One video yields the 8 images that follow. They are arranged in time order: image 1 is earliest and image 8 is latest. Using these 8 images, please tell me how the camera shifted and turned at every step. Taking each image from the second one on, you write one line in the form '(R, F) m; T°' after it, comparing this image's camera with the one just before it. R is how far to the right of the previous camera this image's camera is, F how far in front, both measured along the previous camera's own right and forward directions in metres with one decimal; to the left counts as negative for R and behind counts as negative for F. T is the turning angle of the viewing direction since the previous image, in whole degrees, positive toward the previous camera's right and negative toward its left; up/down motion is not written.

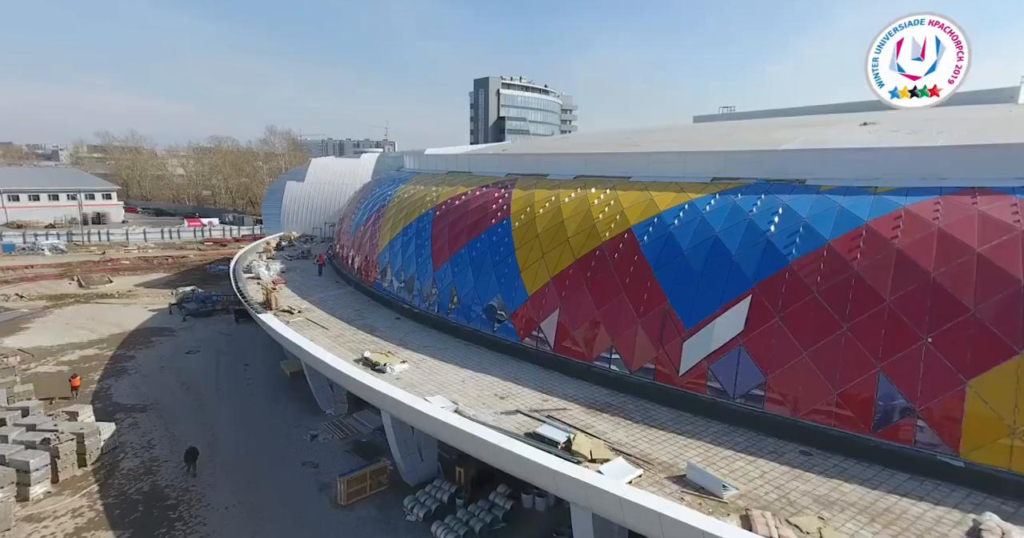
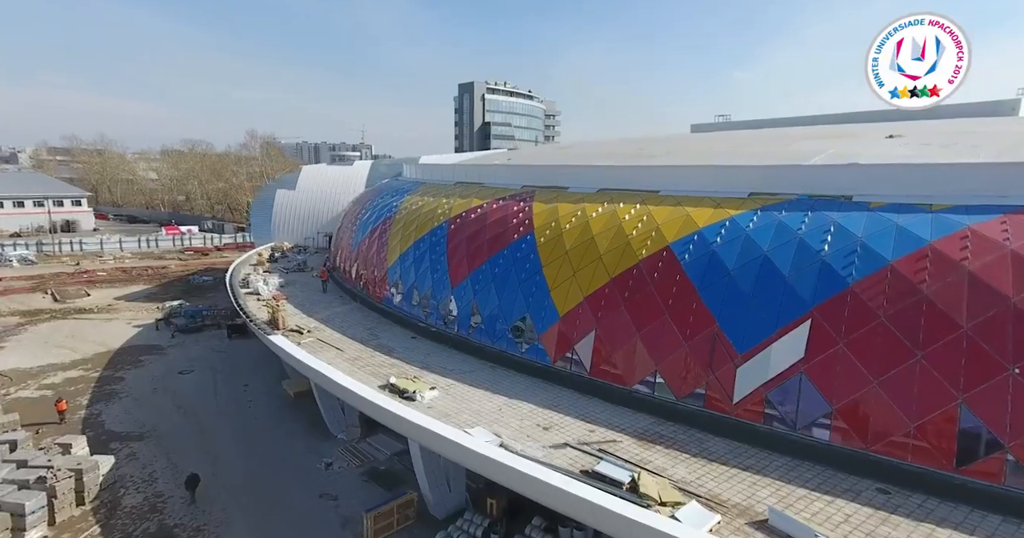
(-1.3, +0.6) m; +2°
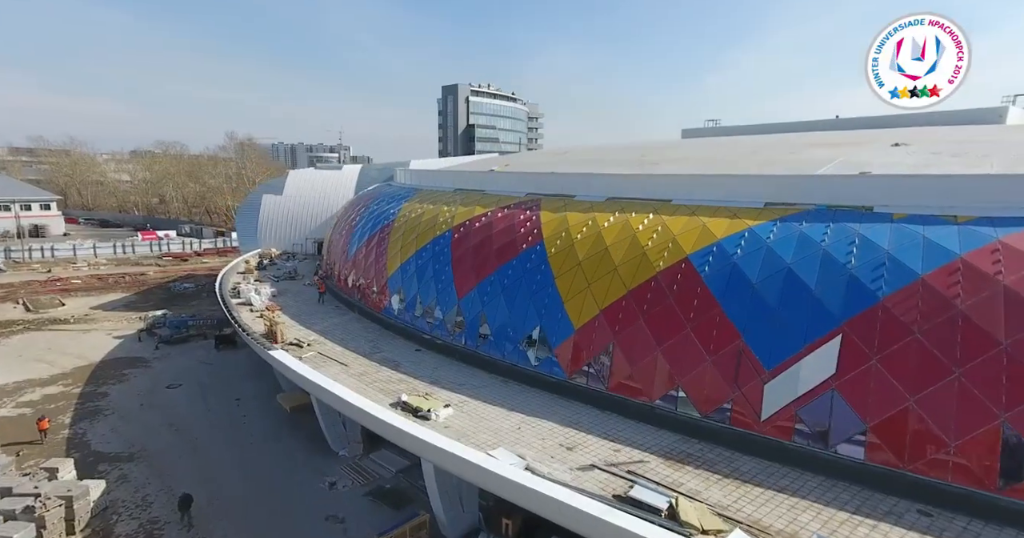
(-0.8, +0.4) m; +2°
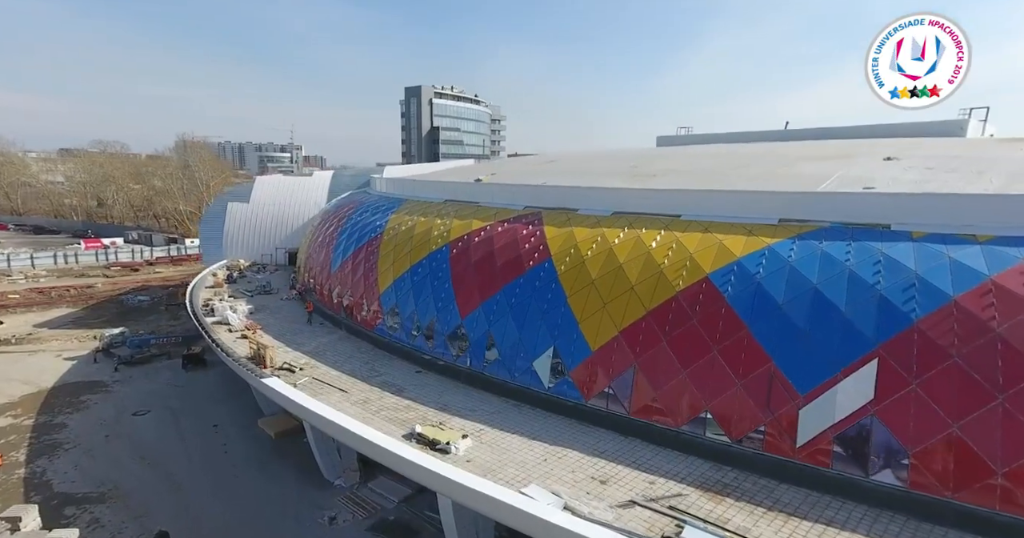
(-1.3, +0.6) m; +4°
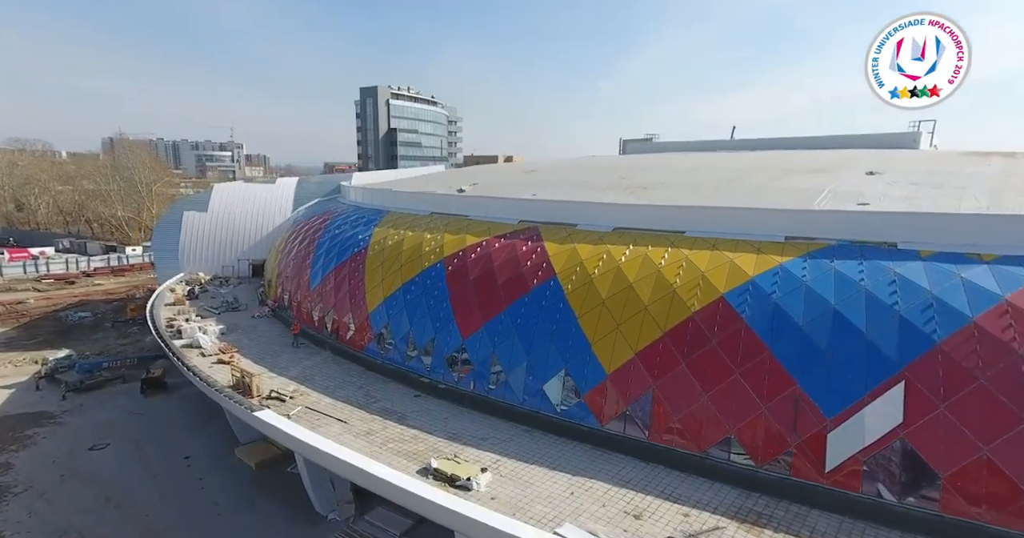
(-1.3, +0.5) m; +5°
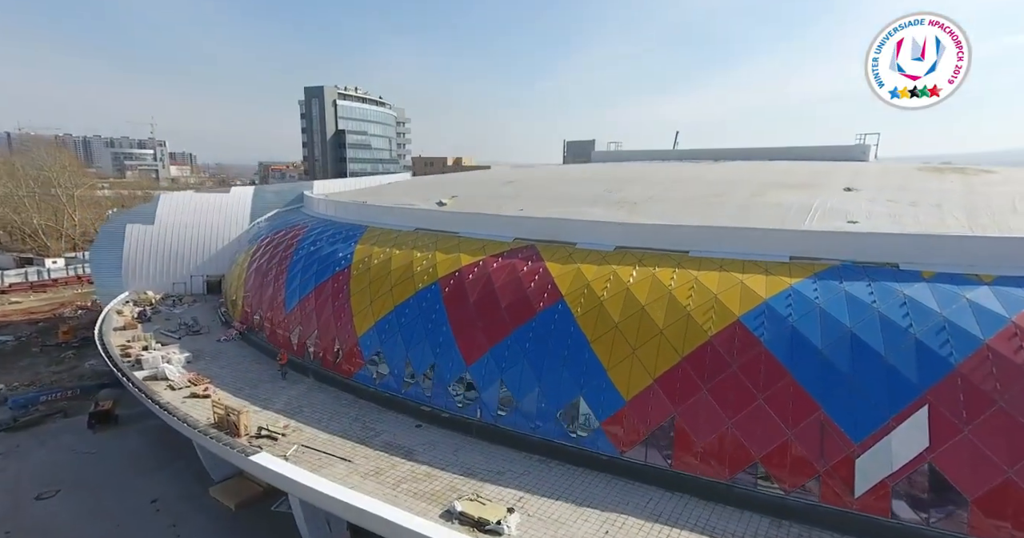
(-1.6, +0.5) m; +6°
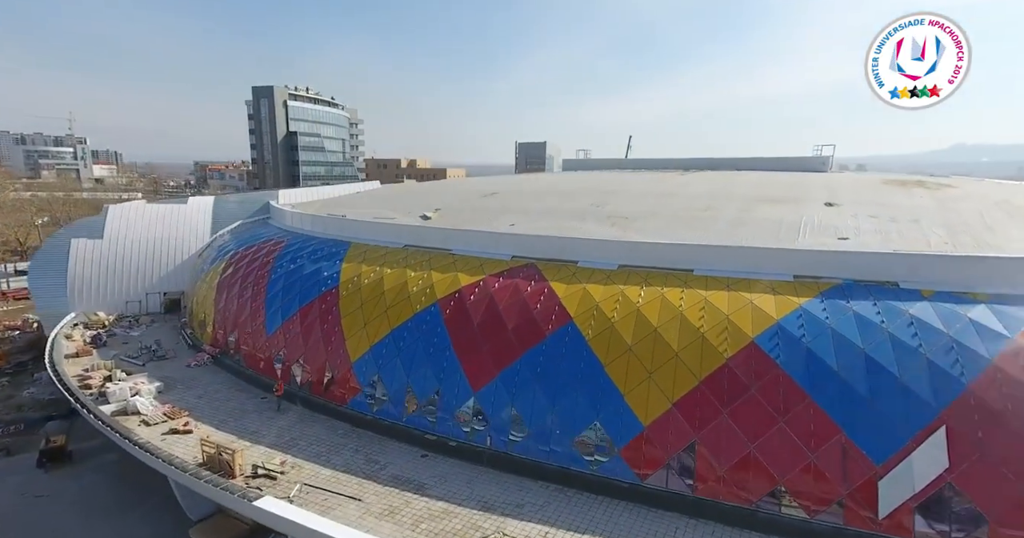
(-1.4, +0.4) m; +5°
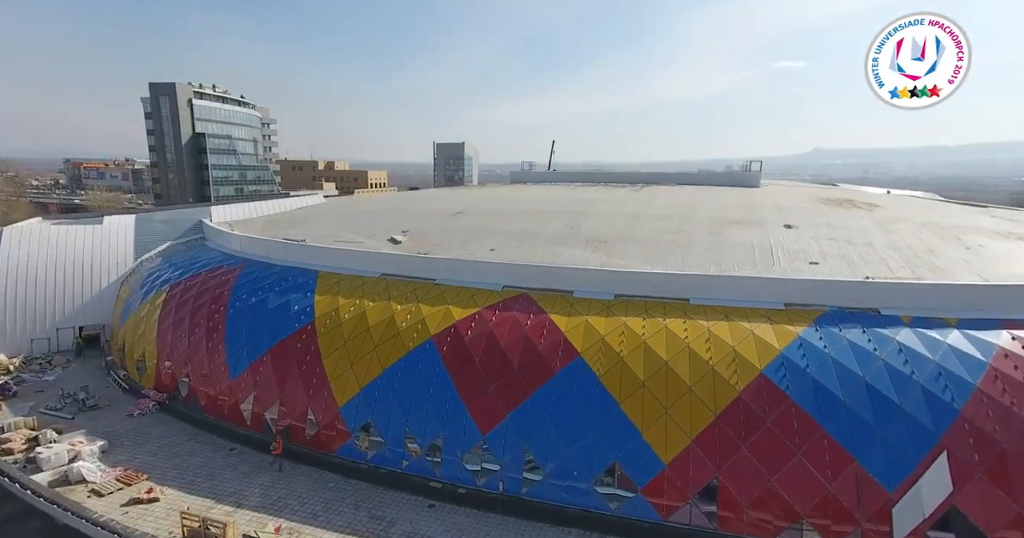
(-2.2, +0.6) m; +9°
